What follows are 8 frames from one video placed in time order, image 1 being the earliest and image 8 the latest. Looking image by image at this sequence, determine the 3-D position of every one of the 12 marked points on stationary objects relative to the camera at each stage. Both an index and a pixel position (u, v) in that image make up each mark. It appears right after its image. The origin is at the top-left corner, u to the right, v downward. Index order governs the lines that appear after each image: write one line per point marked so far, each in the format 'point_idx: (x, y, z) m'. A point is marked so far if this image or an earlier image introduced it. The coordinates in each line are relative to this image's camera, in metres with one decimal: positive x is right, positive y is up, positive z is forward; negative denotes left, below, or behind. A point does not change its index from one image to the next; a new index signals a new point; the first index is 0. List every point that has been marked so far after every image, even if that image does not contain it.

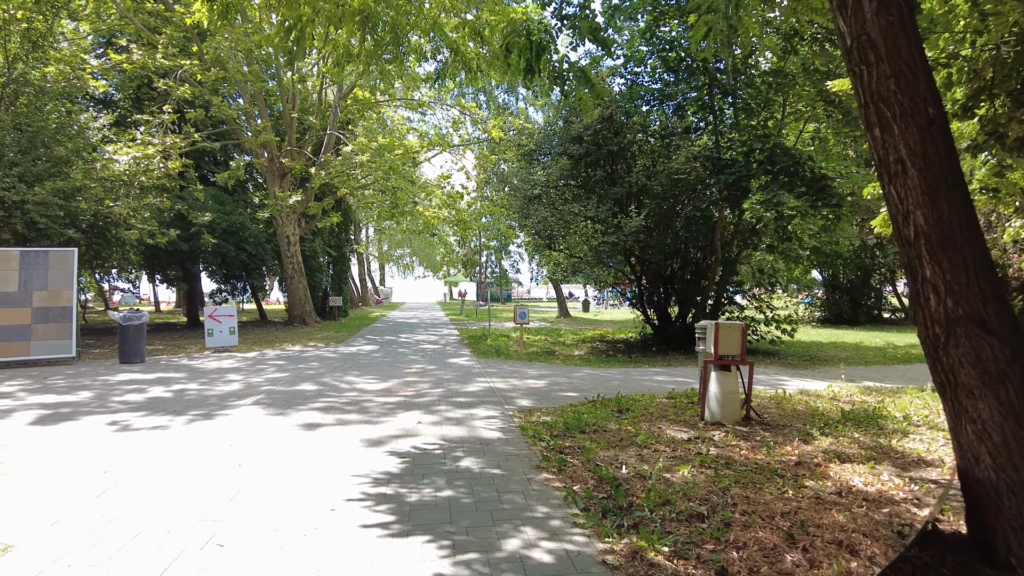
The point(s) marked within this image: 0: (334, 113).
0: (-5.4, +5.3, +20.1) m
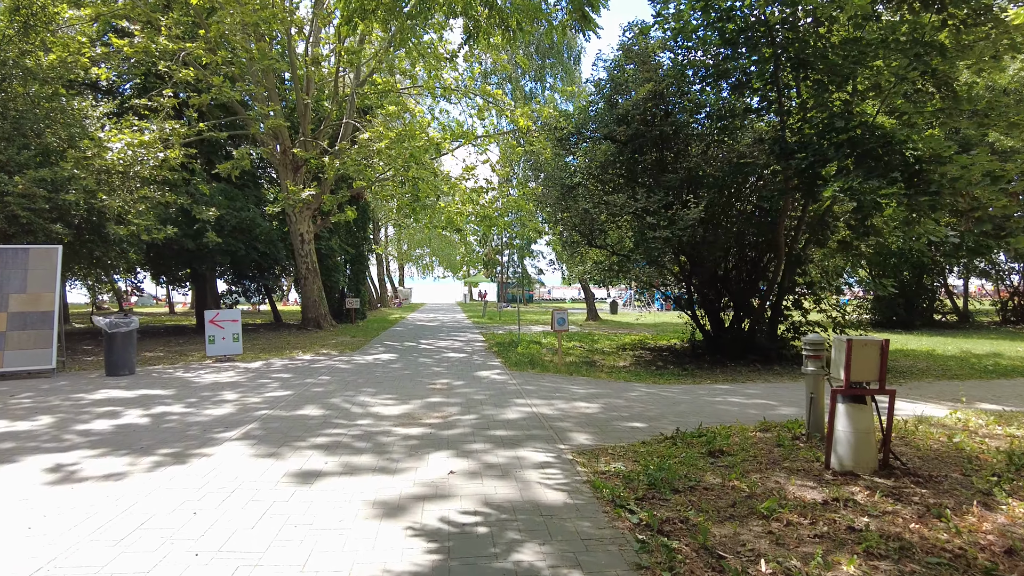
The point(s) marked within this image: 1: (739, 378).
0: (-4.6, +5.3, +18.7) m
1: (+3.5, -1.4, +10.1) m
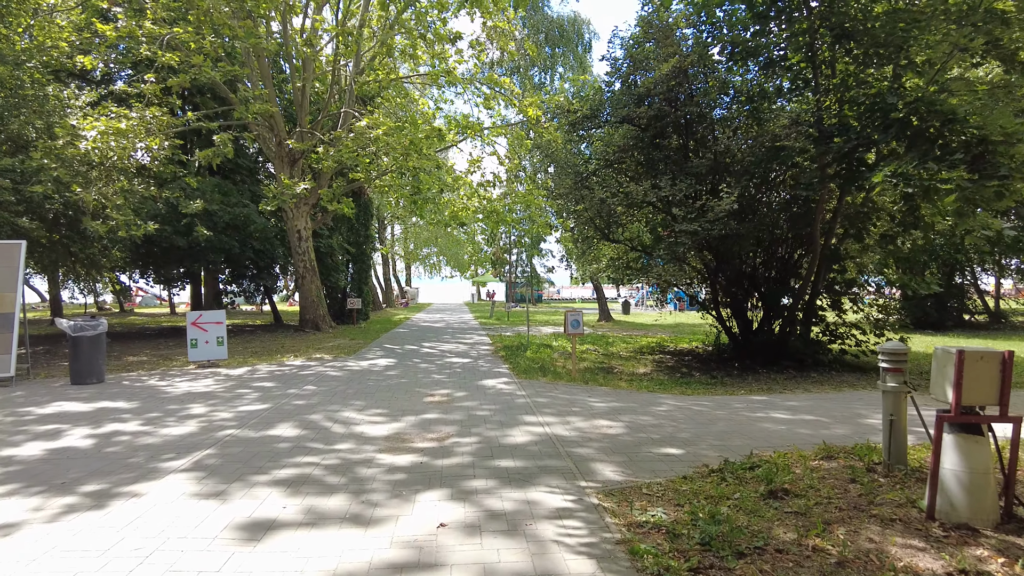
0: (-4.4, +5.3, +17.7) m
1: (+3.6, -1.4, +9.0) m
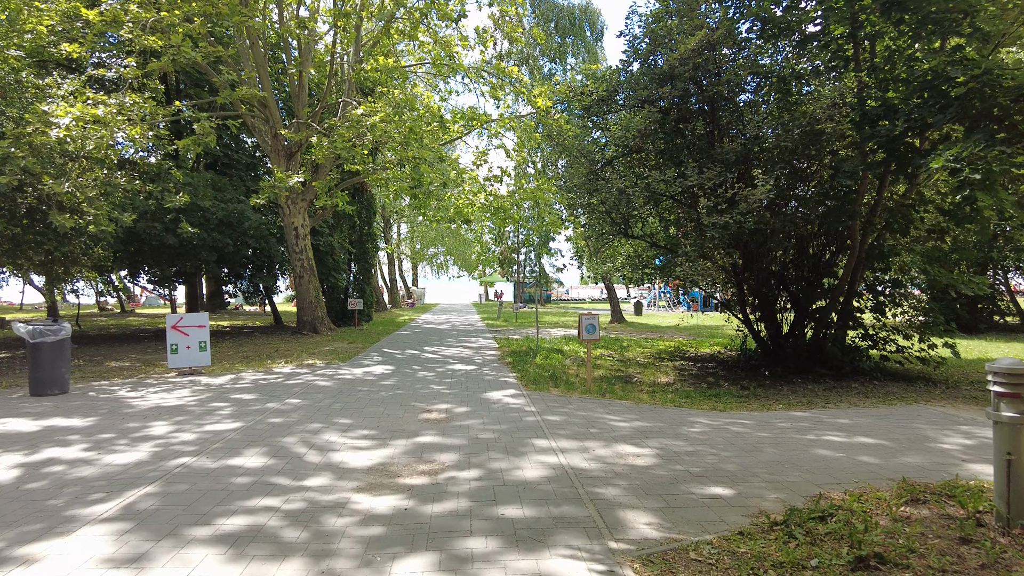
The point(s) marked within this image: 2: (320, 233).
0: (-4.2, +5.3, +16.8) m
1: (+3.7, -1.4, +8.0) m
2: (-5.7, +1.6, +19.4) m
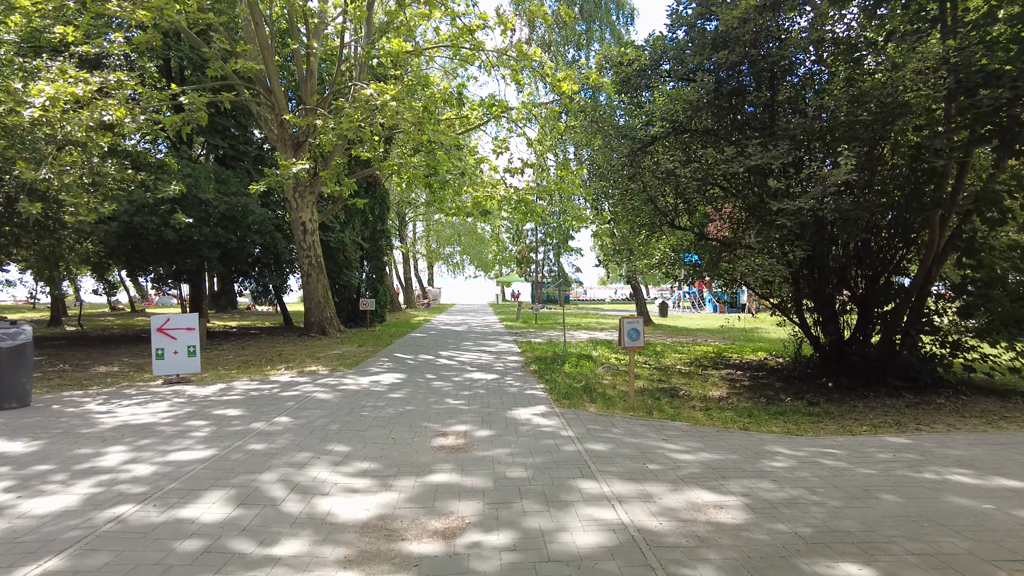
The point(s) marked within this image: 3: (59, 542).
0: (-3.6, +5.3, +15.7) m
1: (+4.0, -1.4, +6.7) m
2: (-5.1, +1.6, +18.4) m
3: (-2.2, -1.3, +3.3) m
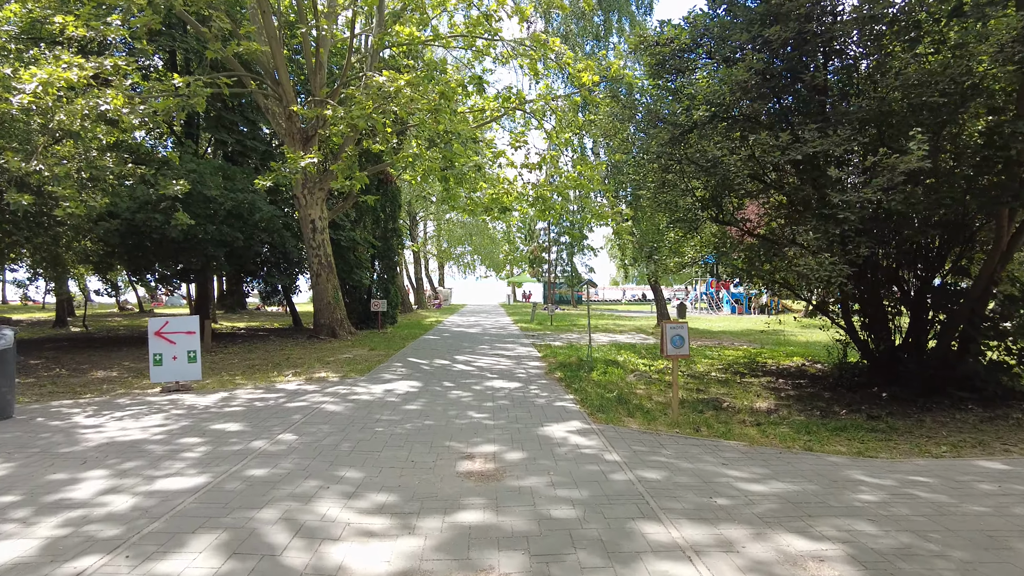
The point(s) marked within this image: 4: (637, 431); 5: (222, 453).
0: (-3.2, +5.3, +15.0) m
1: (+4.3, -1.4, +5.9) m
2: (-4.6, +1.6, +17.7) m
3: (-2.0, -1.3, +2.6) m
4: (+1.1, -1.3, +5.9) m
5: (-2.3, -1.3, +5.2) m
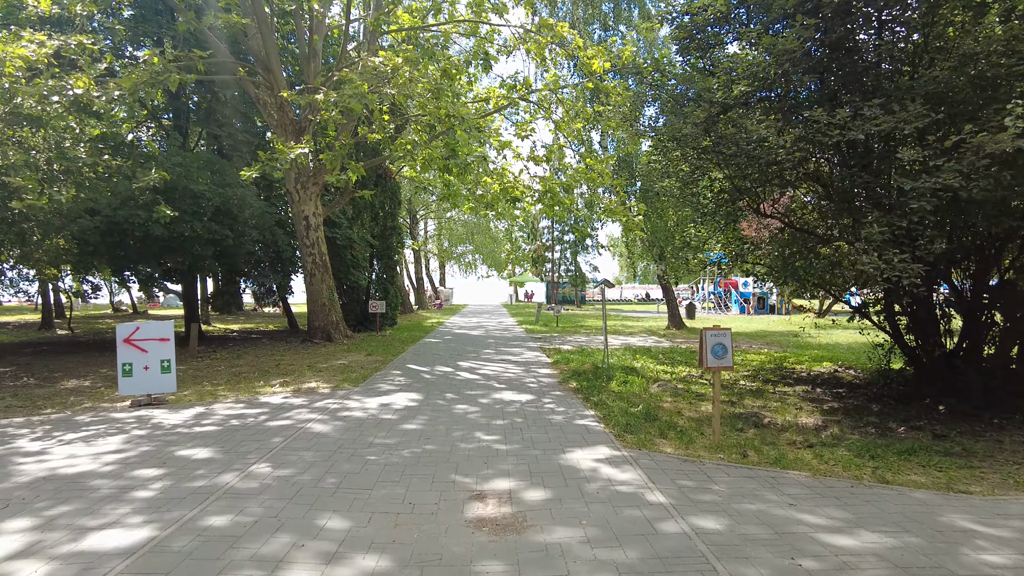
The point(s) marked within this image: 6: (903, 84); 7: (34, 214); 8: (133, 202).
0: (-3.1, +5.3, +14.1) m
1: (+4.4, -1.4, +5.0) m
2: (-4.5, +1.6, +16.8) m
3: (-1.9, -1.3, +1.7) m
4: (+1.2, -1.3, +5.0) m
5: (-2.2, -1.3, +4.3) m
6: (+3.5, +1.8, +5.9) m
7: (-6.9, +1.0, +9.7) m
8: (-7.3, +1.7, +12.7) m
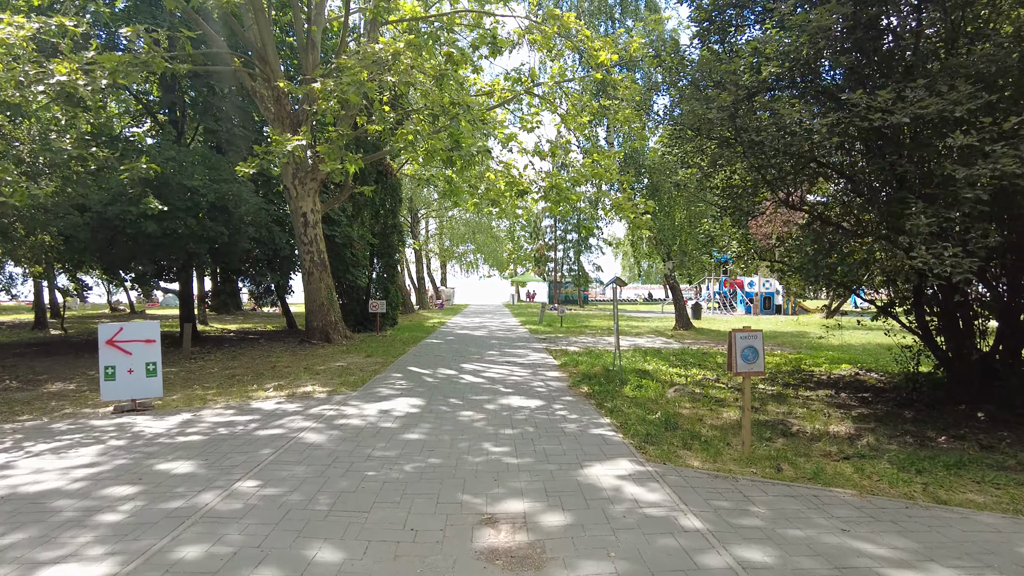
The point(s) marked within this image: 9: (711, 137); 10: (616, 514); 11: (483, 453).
0: (-3.0, +5.3, +13.7) m
1: (+4.5, -1.4, +4.5) m
2: (-4.4, +1.6, +16.3) m
3: (-1.8, -1.3, +1.2) m
4: (+1.3, -1.3, +4.5) m
5: (-2.1, -1.3, +3.8) m
6: (+3.6, +1.9, +5.4) m
7: (-6.8, +1.1, +9.2) m
8: (-7.2, +1.7, +12.3) m
9: (+2.1, +1.6, +7.2) m
10: (+0.6, -1.2, +3.7) m
11: (-0.2, -1.3, +5.1) m
